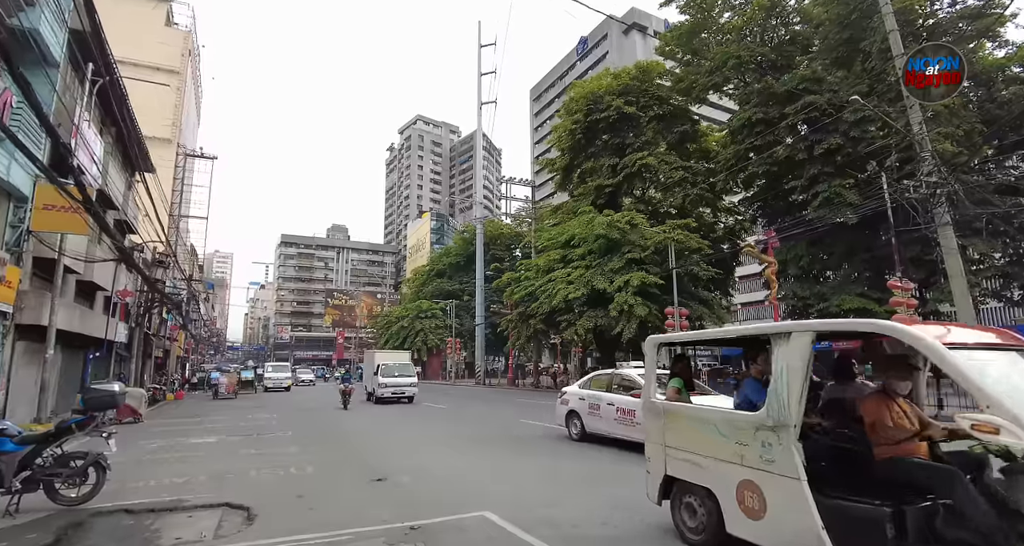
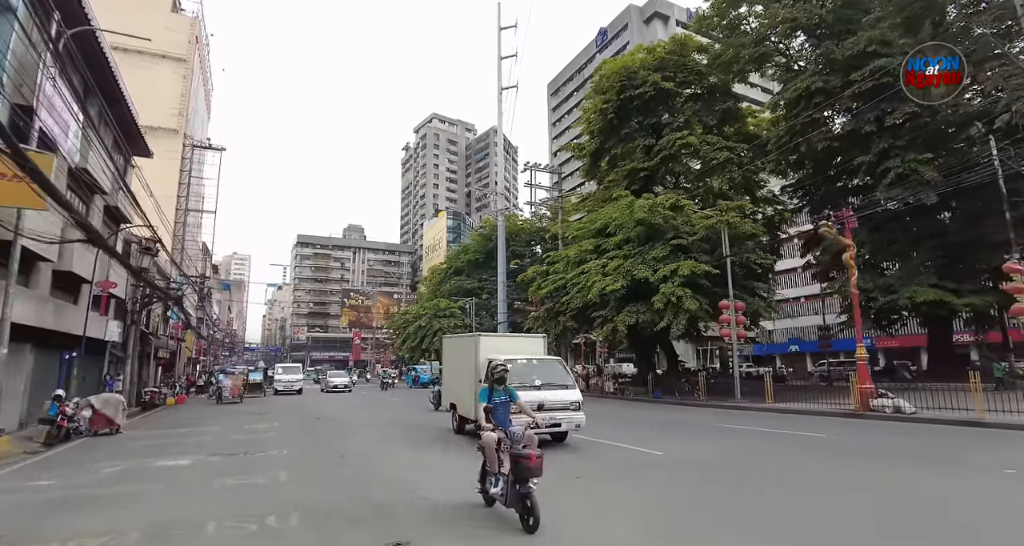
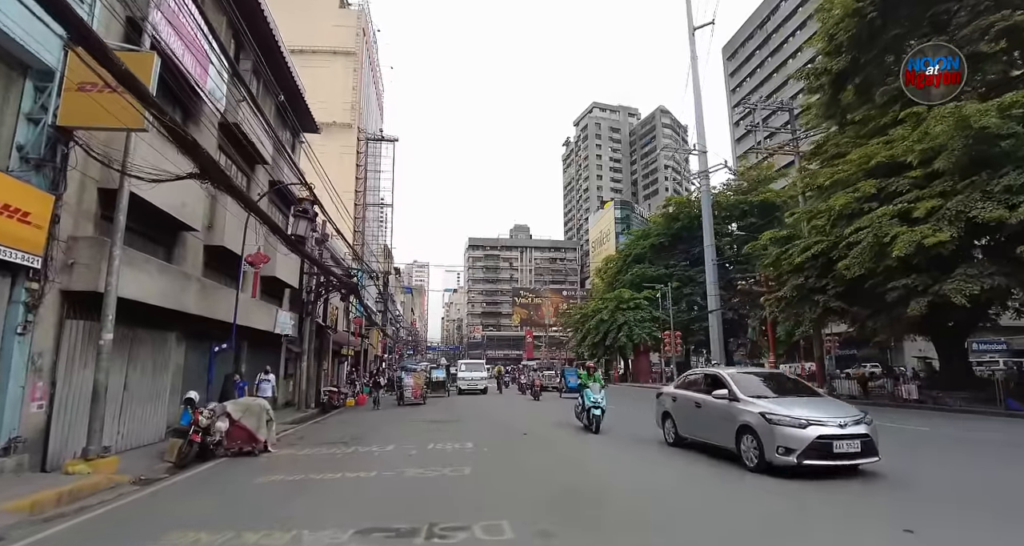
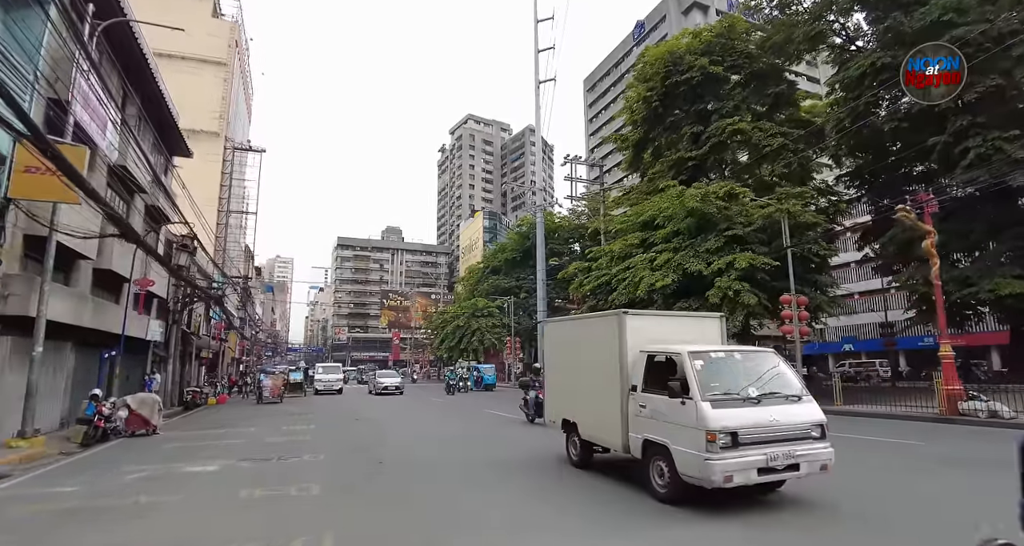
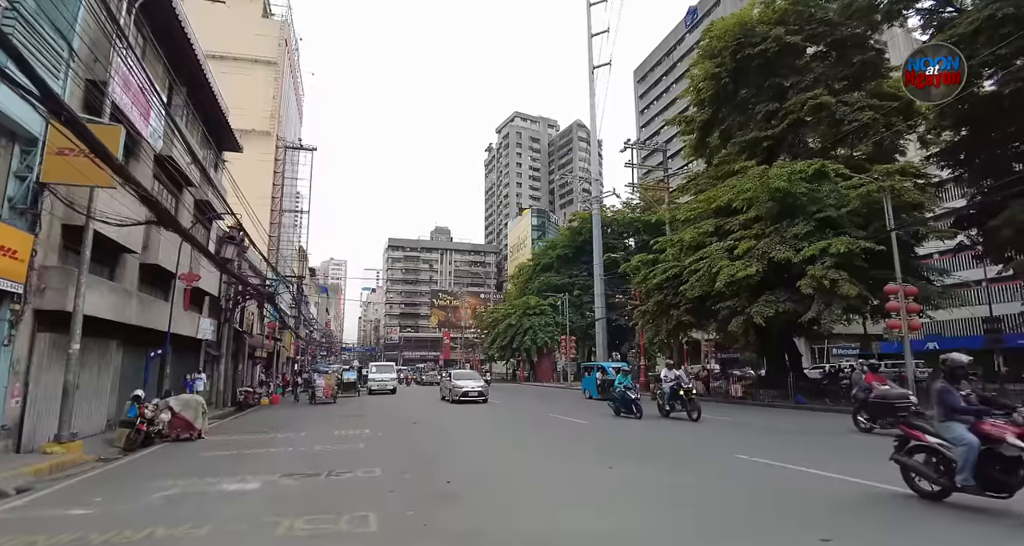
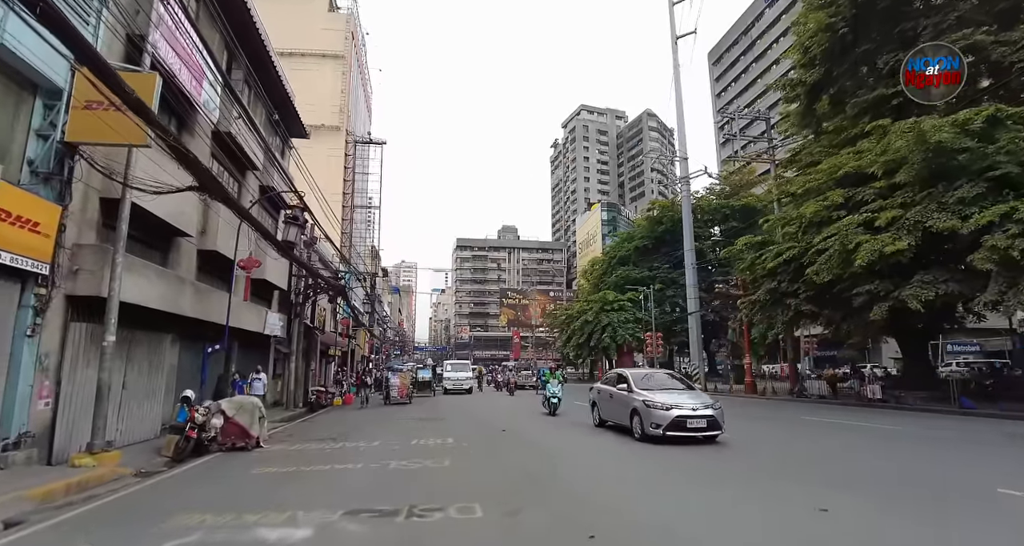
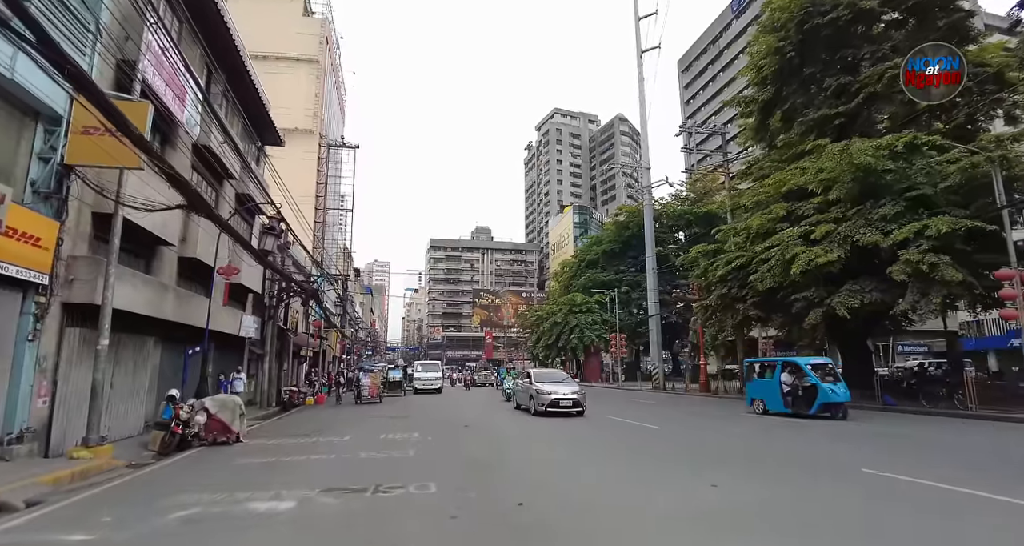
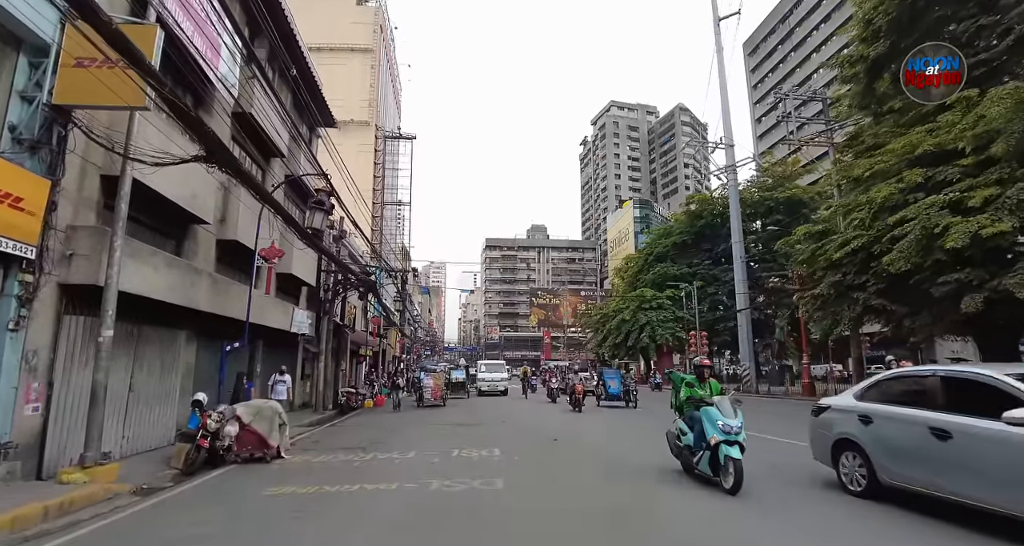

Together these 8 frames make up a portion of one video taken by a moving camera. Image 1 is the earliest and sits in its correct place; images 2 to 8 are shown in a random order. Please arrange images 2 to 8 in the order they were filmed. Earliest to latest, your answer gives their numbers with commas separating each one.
2, 4, 5, 7, 6, 3, 8
